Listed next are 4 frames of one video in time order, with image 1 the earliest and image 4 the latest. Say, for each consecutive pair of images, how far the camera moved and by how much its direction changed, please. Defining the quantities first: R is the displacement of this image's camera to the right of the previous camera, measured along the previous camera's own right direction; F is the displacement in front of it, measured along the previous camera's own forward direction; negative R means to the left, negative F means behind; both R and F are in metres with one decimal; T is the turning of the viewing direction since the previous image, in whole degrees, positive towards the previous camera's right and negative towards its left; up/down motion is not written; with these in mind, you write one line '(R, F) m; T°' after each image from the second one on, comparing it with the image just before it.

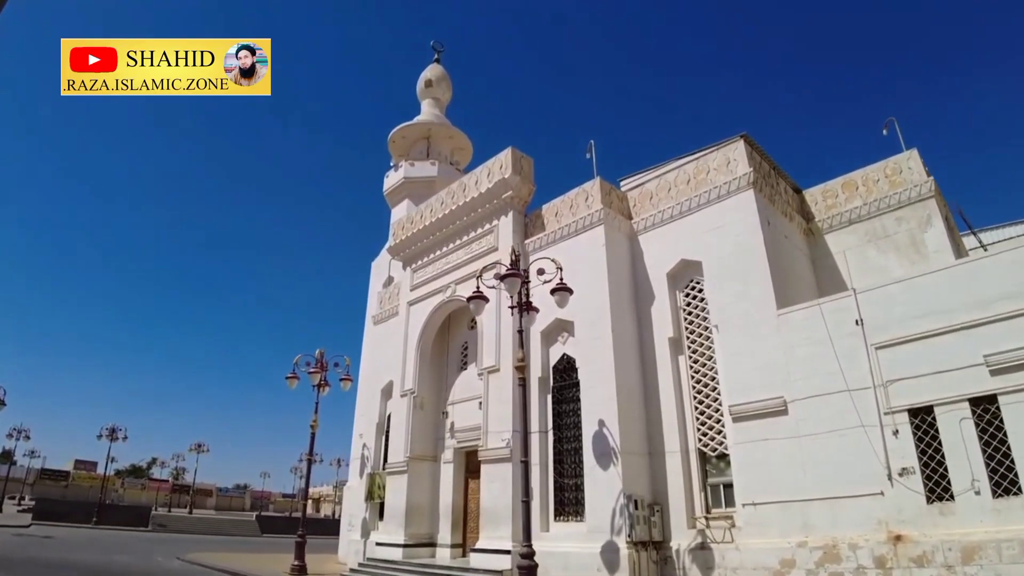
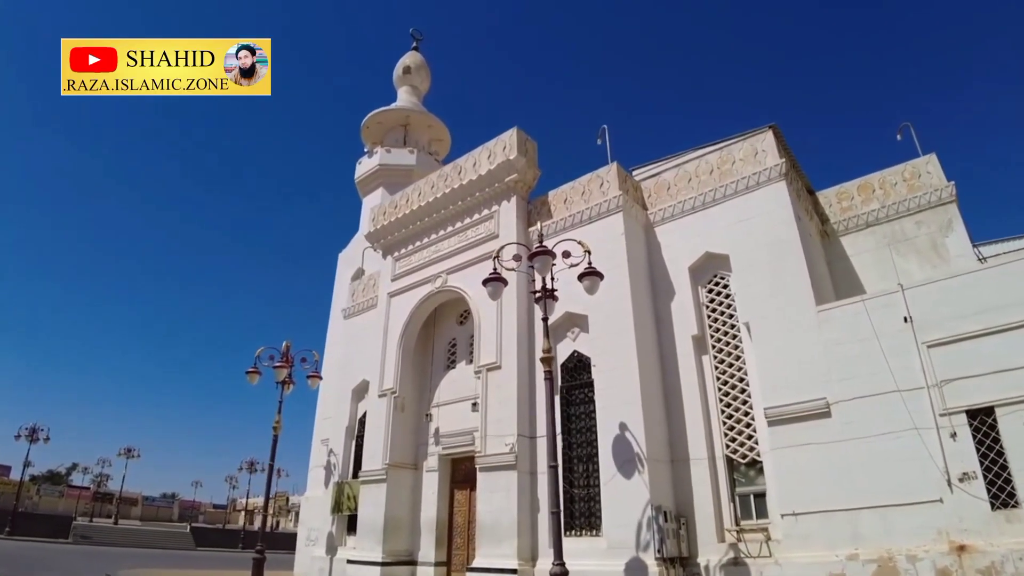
(-1.1, +1.0) m; +6°
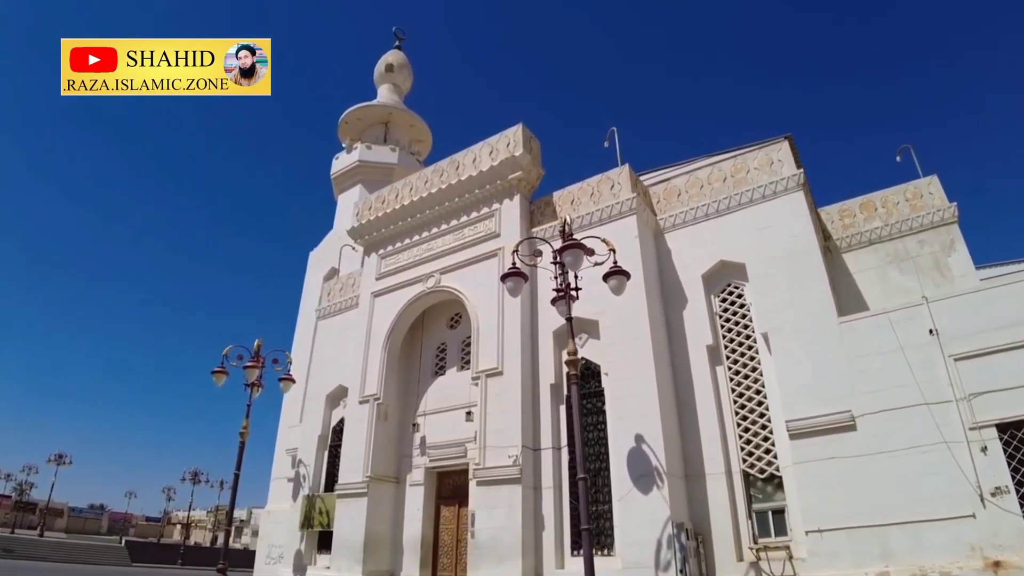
(-0.9, +0.6) m; +5°
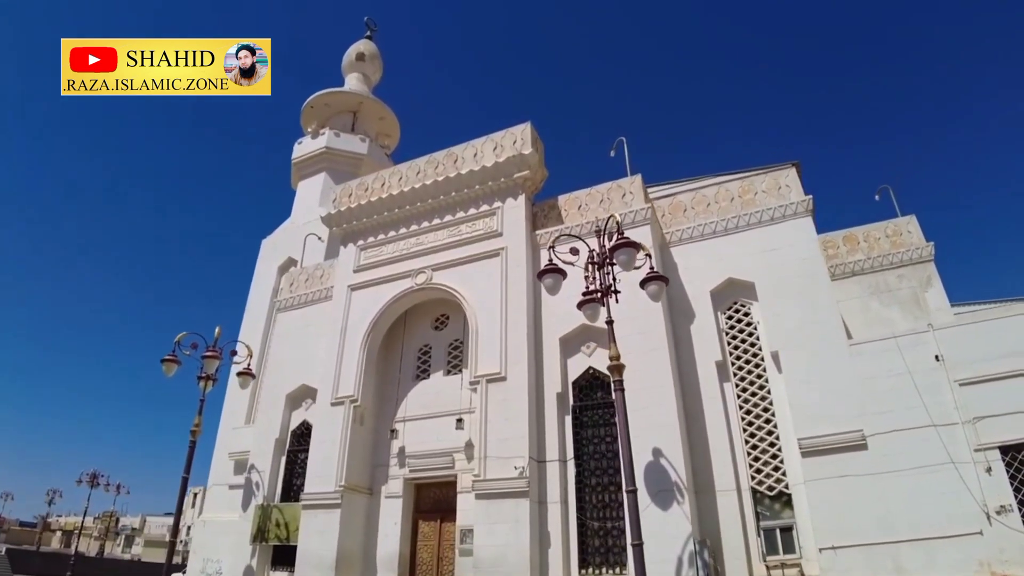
(-1.4, +0.6) m; +8°
